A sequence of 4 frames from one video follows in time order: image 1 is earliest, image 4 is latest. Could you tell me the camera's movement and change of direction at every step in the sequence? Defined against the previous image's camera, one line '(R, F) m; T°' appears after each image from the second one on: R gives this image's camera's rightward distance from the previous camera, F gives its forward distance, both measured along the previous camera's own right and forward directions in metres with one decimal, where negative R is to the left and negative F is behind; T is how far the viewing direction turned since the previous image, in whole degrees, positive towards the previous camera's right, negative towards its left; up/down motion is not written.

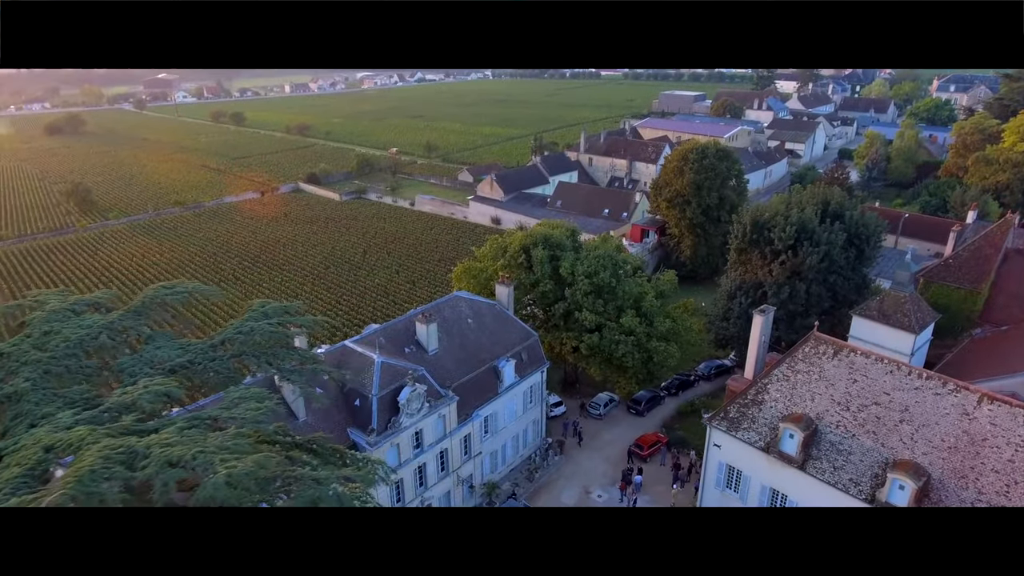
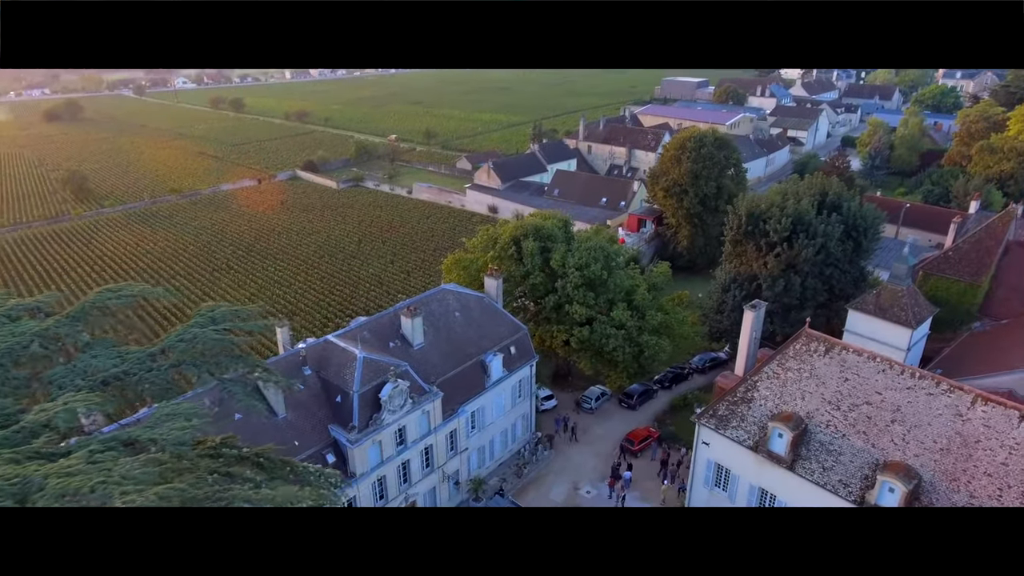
(+0.7, +0.6) m; 0°
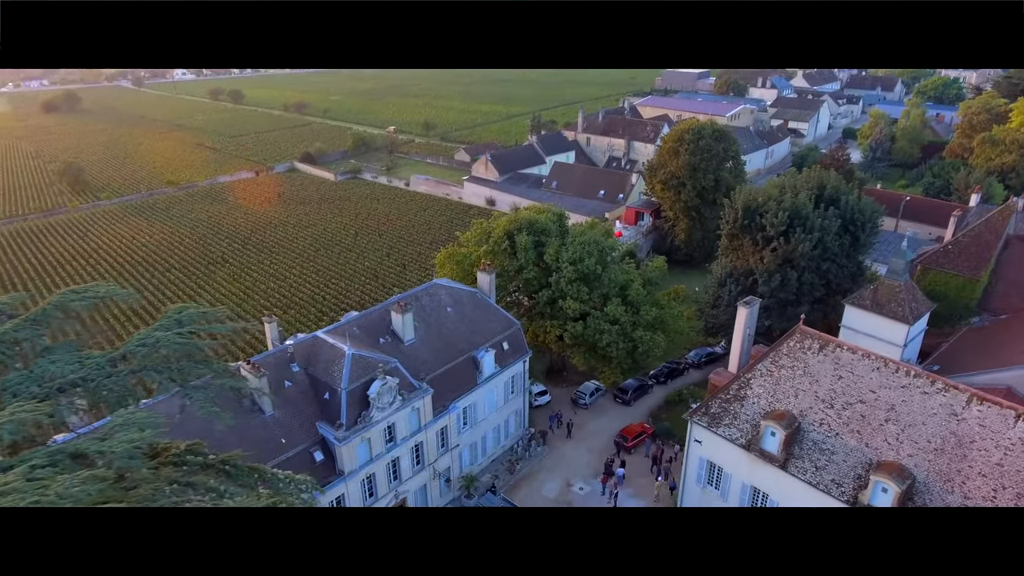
(+0.4, +0.4) m; 0°
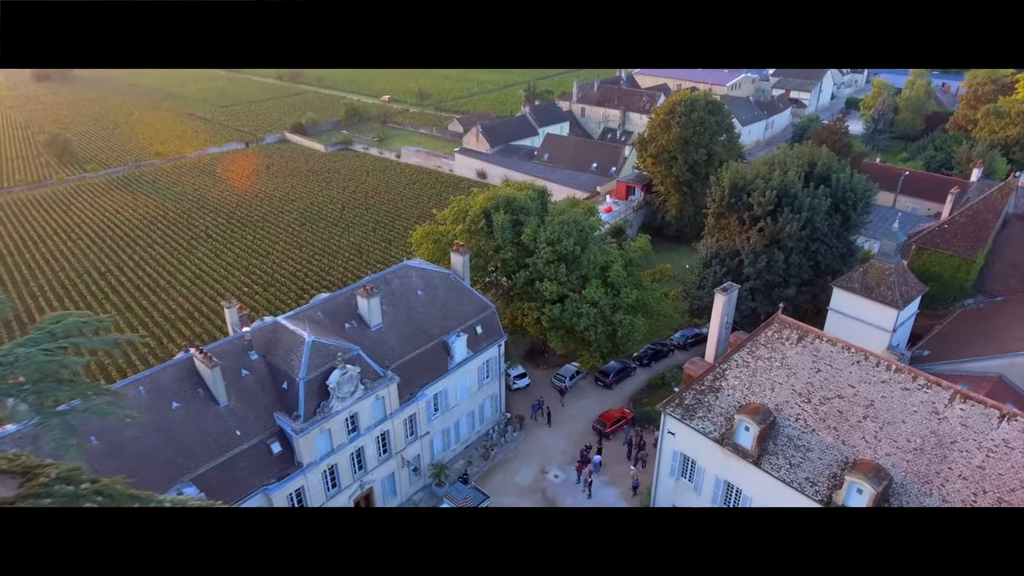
(+1.3, +1.2) m; 0°
